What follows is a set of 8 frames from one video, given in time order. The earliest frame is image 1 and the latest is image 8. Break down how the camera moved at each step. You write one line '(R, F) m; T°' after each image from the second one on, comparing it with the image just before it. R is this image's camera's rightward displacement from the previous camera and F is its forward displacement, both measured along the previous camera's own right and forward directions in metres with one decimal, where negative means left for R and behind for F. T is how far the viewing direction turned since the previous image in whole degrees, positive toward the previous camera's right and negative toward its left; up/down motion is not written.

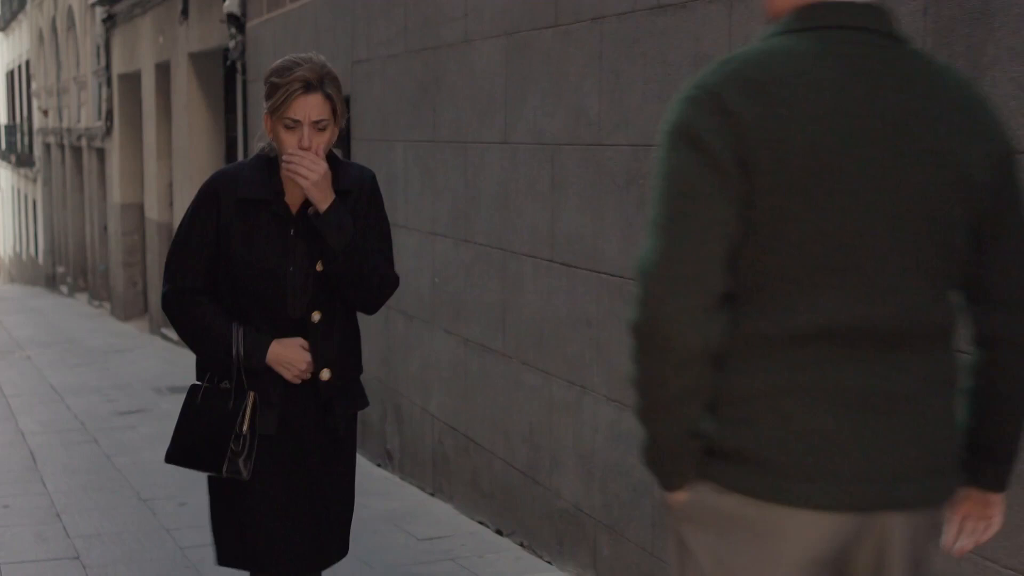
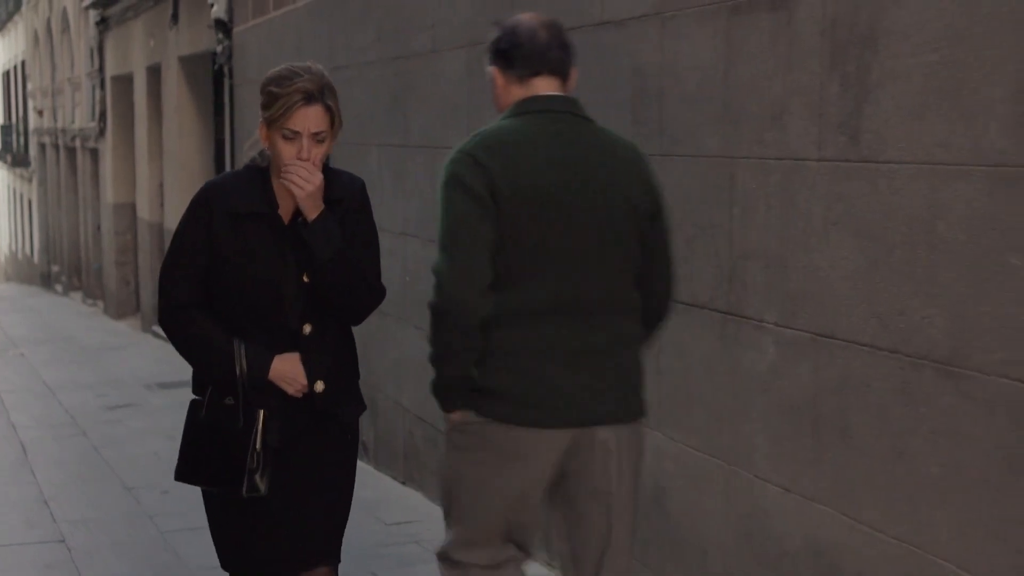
(+0.1, -0.3) m; 0°
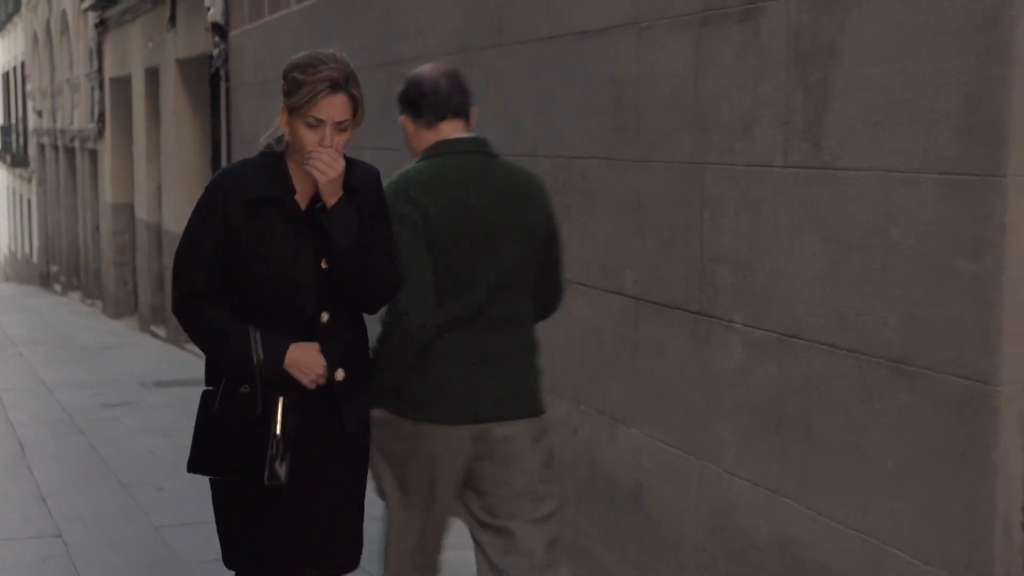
(+0.1, -0.1) m; 0°
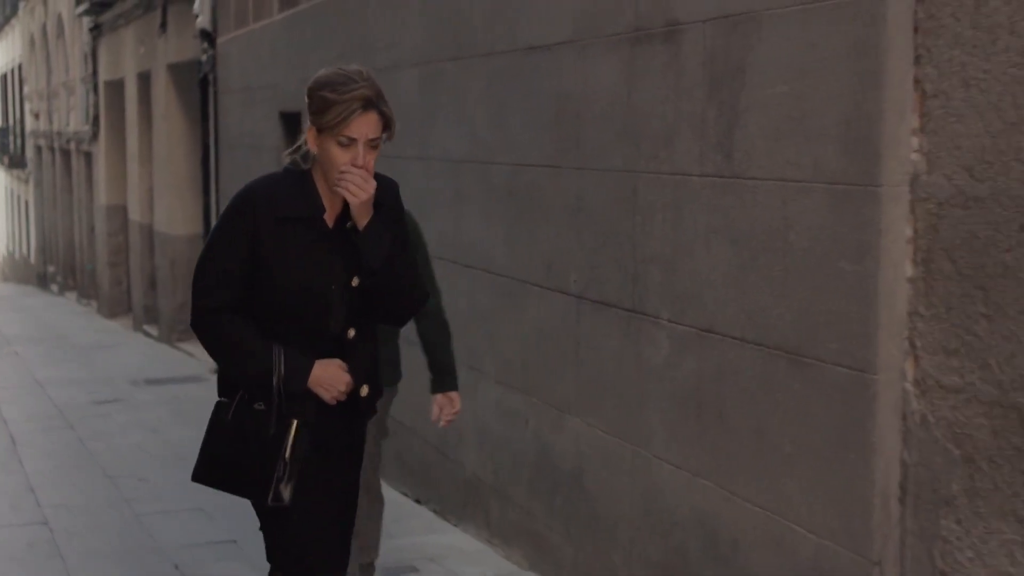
(+0.2, -0.3) m; 0°
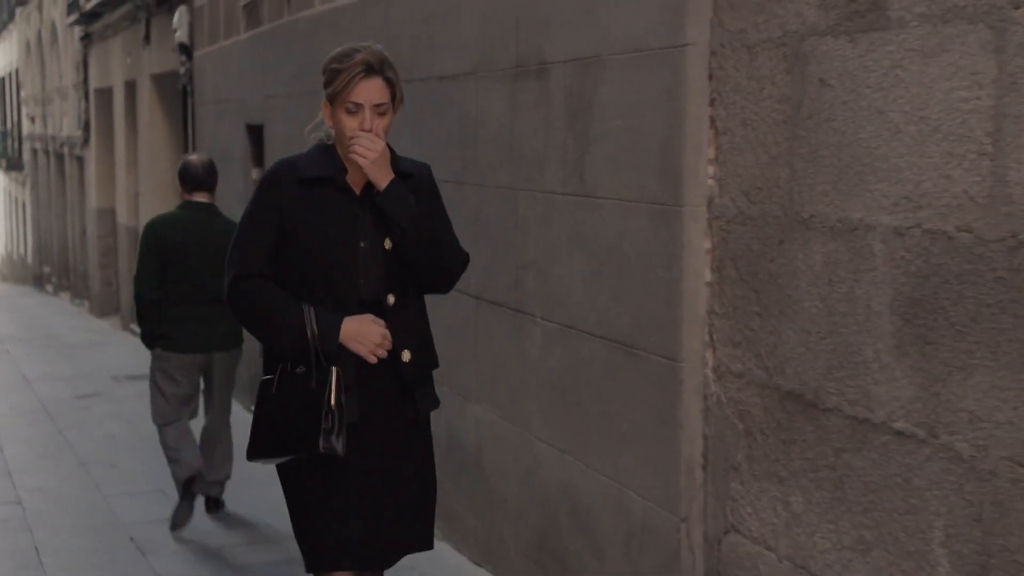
(+0.3, -0.7) m; 0°
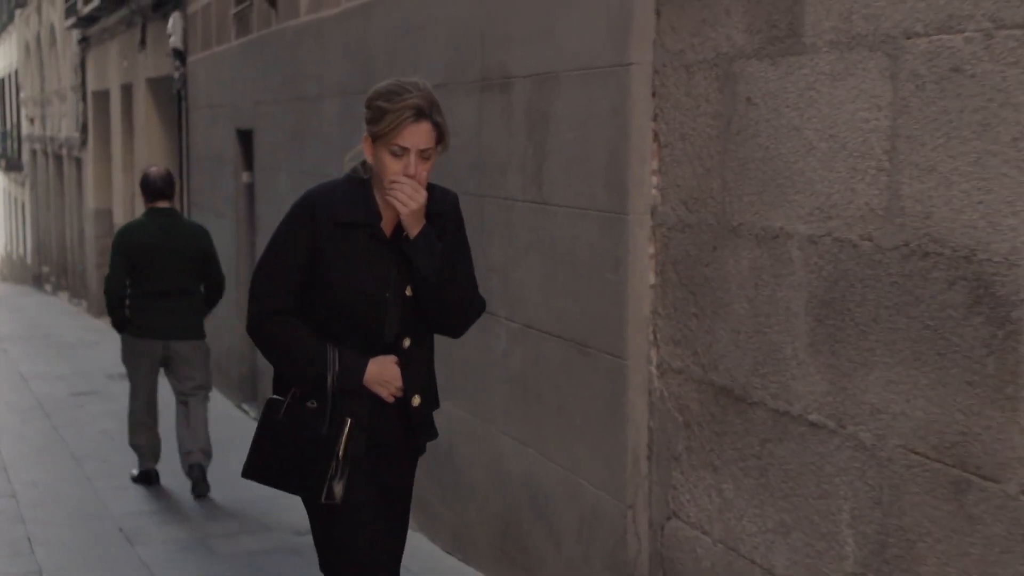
(+0.1, -0.3) m; 0°
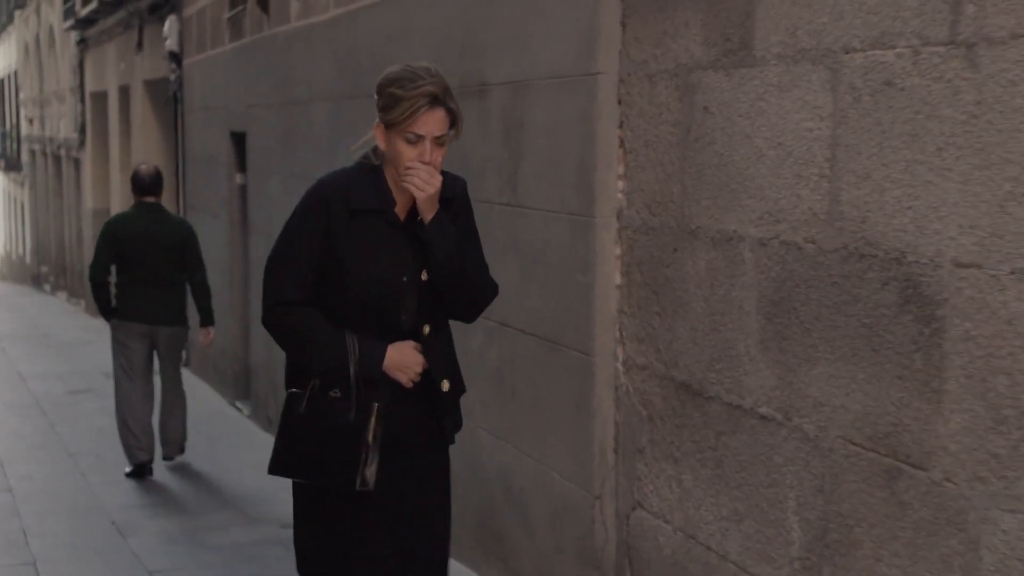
(+0.1, -0.2) m; 0°
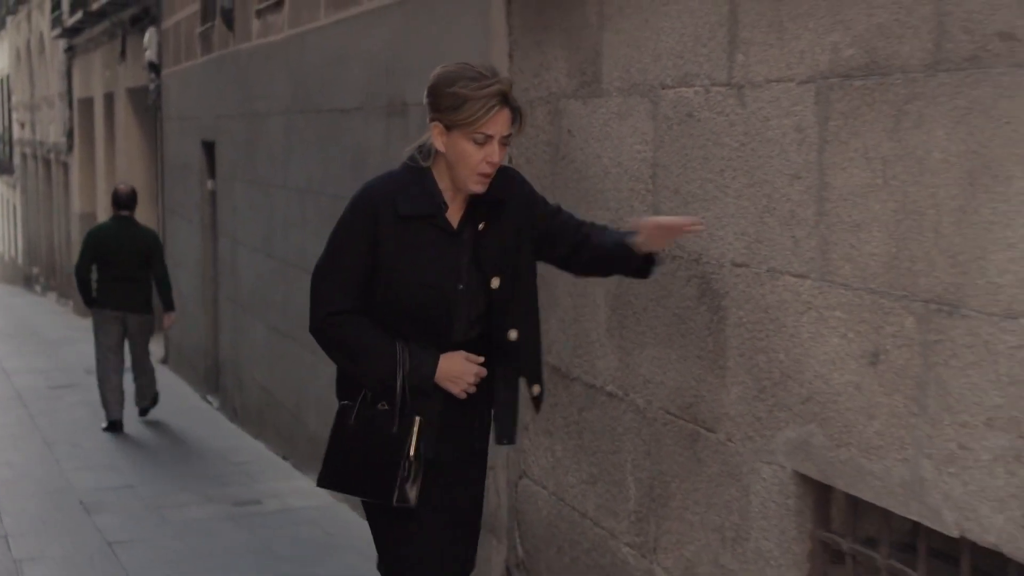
(+0.3, -0.7) m; 0°
